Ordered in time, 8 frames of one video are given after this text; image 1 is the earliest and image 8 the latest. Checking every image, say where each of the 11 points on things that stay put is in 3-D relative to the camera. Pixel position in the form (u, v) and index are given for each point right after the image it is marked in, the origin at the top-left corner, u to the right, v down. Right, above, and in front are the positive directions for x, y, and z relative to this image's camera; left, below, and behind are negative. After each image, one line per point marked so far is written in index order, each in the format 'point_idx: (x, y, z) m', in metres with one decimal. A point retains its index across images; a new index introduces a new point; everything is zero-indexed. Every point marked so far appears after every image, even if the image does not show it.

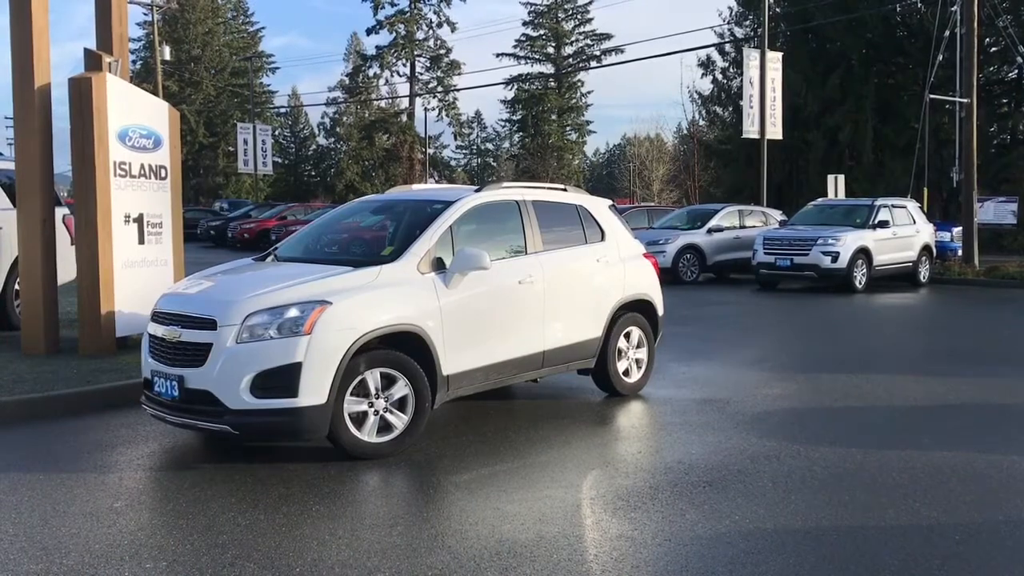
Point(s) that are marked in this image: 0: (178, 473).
0: (-2.1, -1.2, +6.3) m
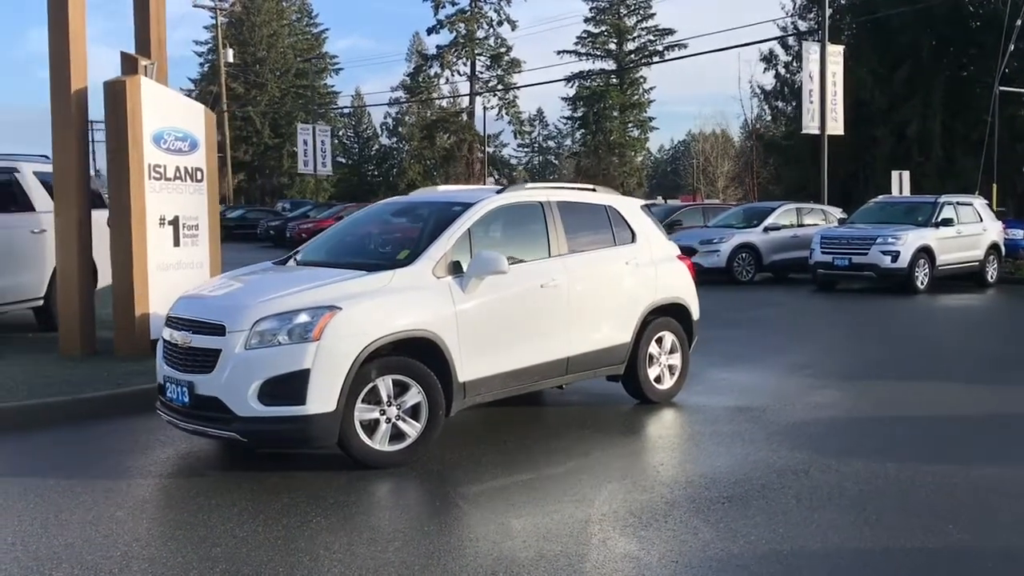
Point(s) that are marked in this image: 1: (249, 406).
0: (-2.1, -1.2, +6.2) m
1: (-1.6, -0.7, +6.1) m
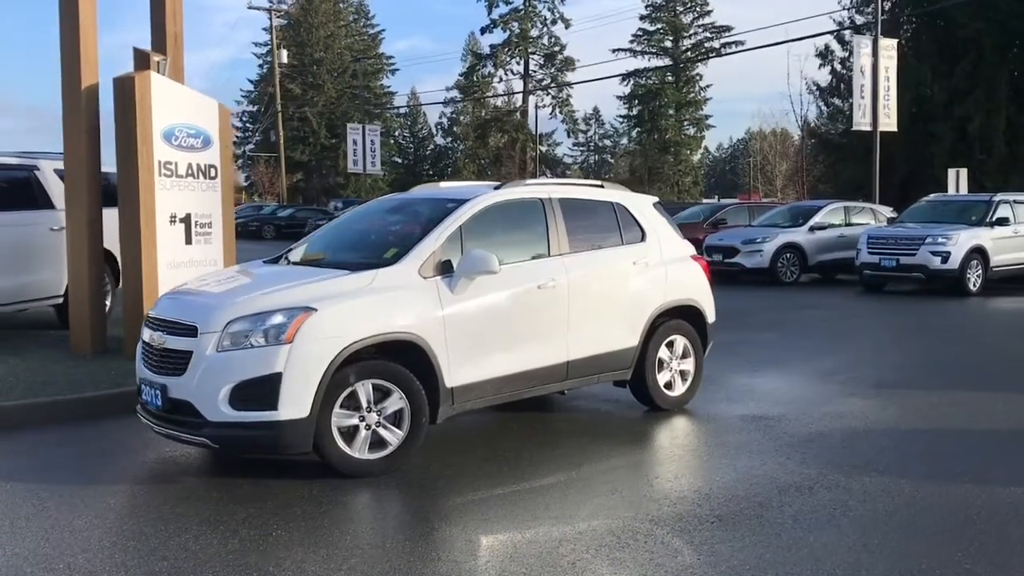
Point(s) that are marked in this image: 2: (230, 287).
0: (-2.2, -1.2, +6.0) m
1: (-1.7, -0.7, +5.8) m
2: (-1.8, 0.0, +6.3) m
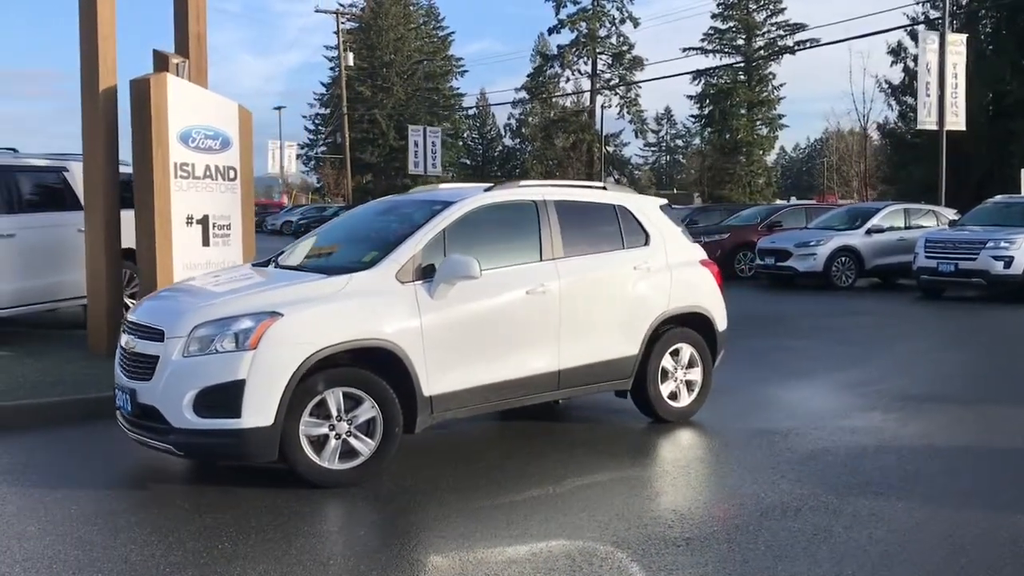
0: (-2.3, -1.2, +5.9) m
1: (-1.9, -0.8, +5.7) m
2: (-1.9, 0.0, +6.2) m
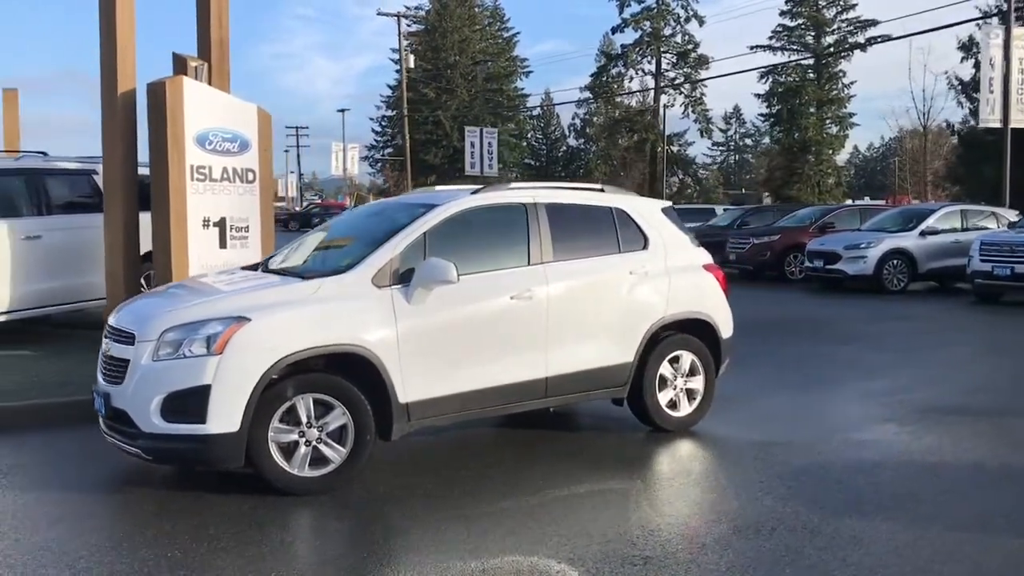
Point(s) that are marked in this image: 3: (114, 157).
0: (-2.5, -1.3, +5.9) m
1: (-2.1, -0.8, +5.7) m
2: (-2.1, 0.0, +6.2) m
3: (-4.1, +1.3, +10.1) m
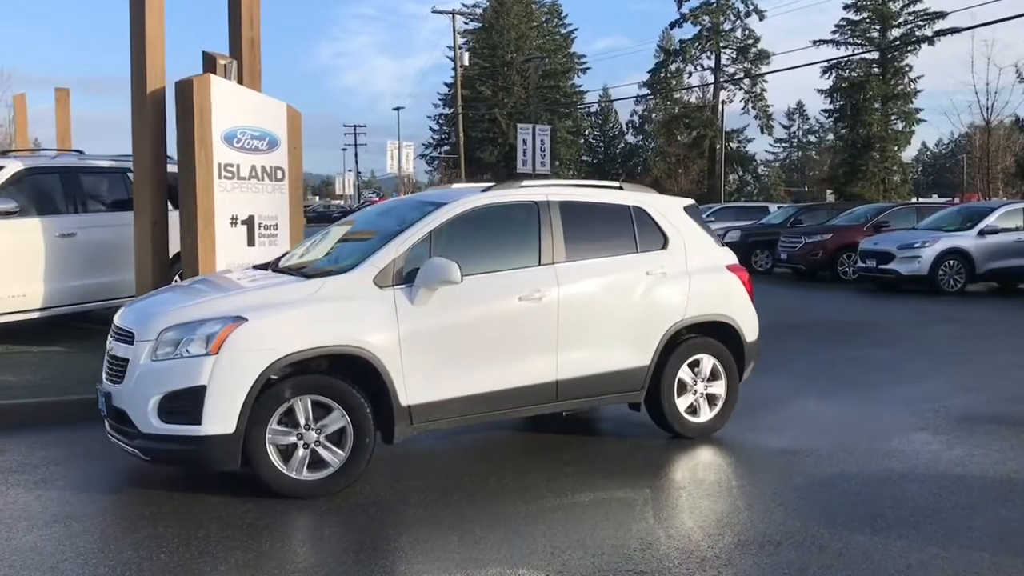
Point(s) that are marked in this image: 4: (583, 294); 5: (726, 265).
0: (-2.5, -1.2, +5.9) m
1: (-2.1, -0.8, +5.6) m
2: (-2.0, 0.0, +6.1) m
3: (-3.8, +1.4, +10.2) m
4: (+0.5, 0.0, +6.7) m
5: (+1.6, +0.2, +7.4) m
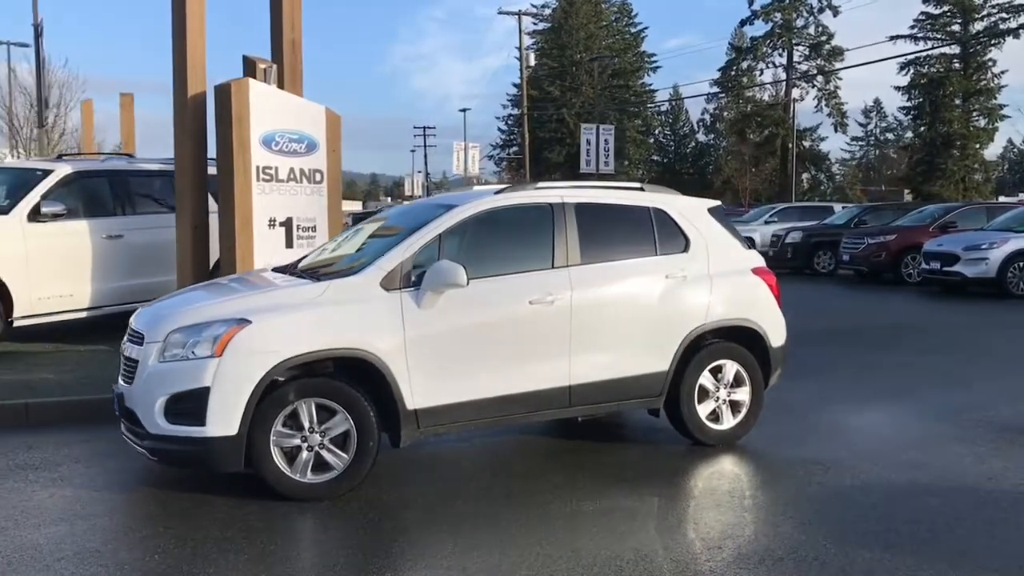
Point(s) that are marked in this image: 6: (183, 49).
0: (-2.4, -1.3, +6.0) m
1: (-2.1, -0.8, +5.7) m
2: (-2.0, -0.1, +6.2) m
3: (-3.4, +1.4, +10.4) m
4: (+0.6, -0.1, +6.6) m
5: (+1.8, +0.1, +7.2) m
6: (-3.4, +2.5, +10.1) m
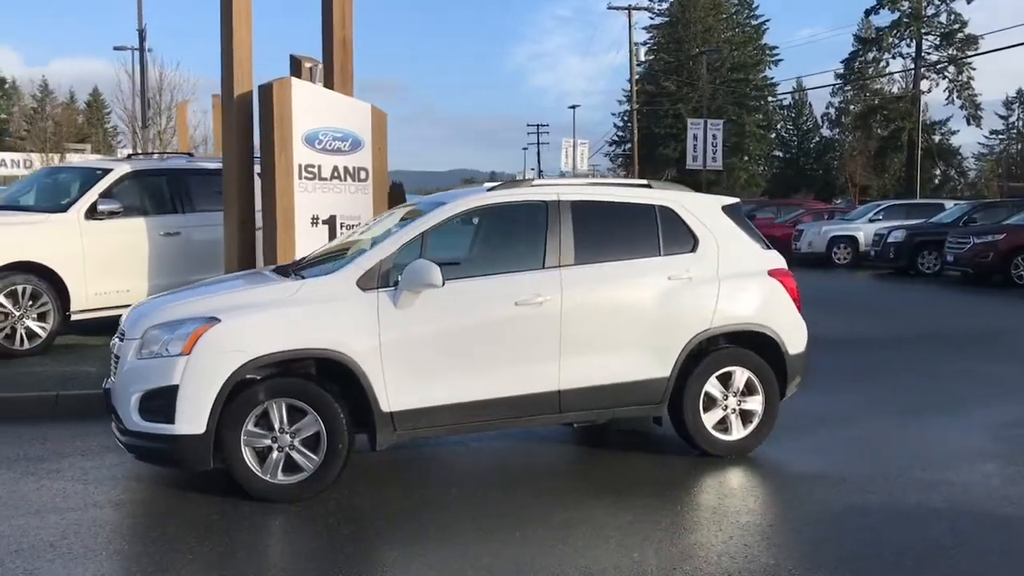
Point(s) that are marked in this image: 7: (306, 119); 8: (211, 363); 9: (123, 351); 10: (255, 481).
0: (-2.6, -1.2, +6.1) m
1: (-2.2, -0.8, +5.8) m
2: (-2.1, 0.0, +6.2) m
3: (-3.0, +1.4, +10.5) m
4: (+0.5, -0.1, +6.3) m
5: (+1.8, +0.1, +6.8) m
6: (-3.0, +2.5, +10.3) m
7: (-2.2, +1.8, +10.3) m
8: (-1.7, -0.4, +5.6) m
9: (-2.3, -0.4, +5.9) m
10: (-1.5, -1.1, +5.7) m
